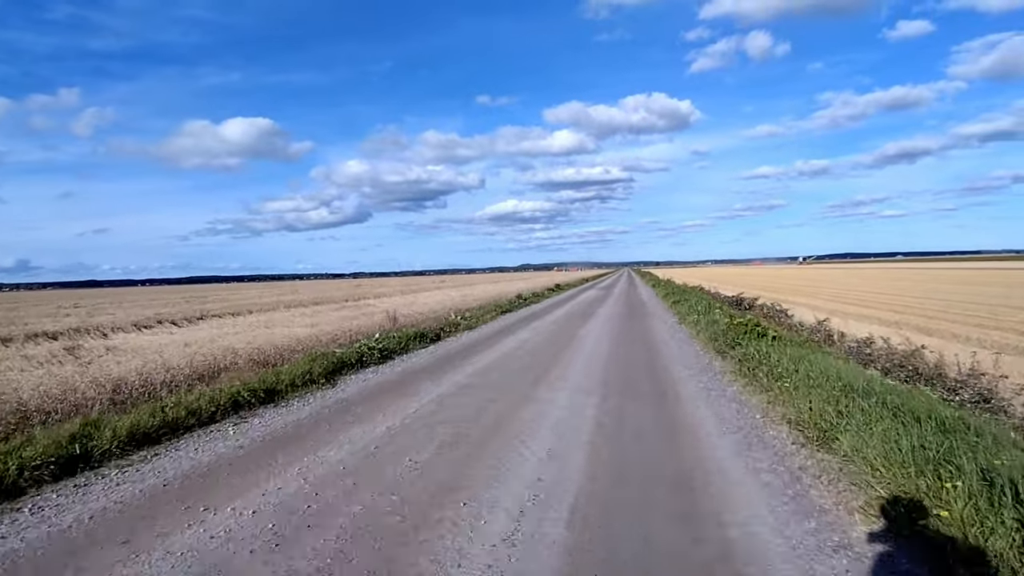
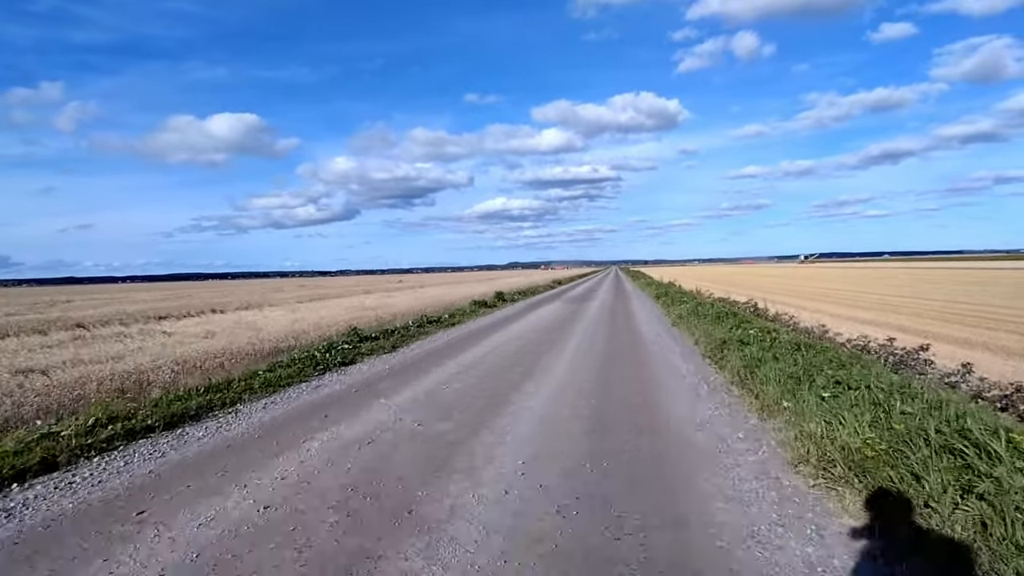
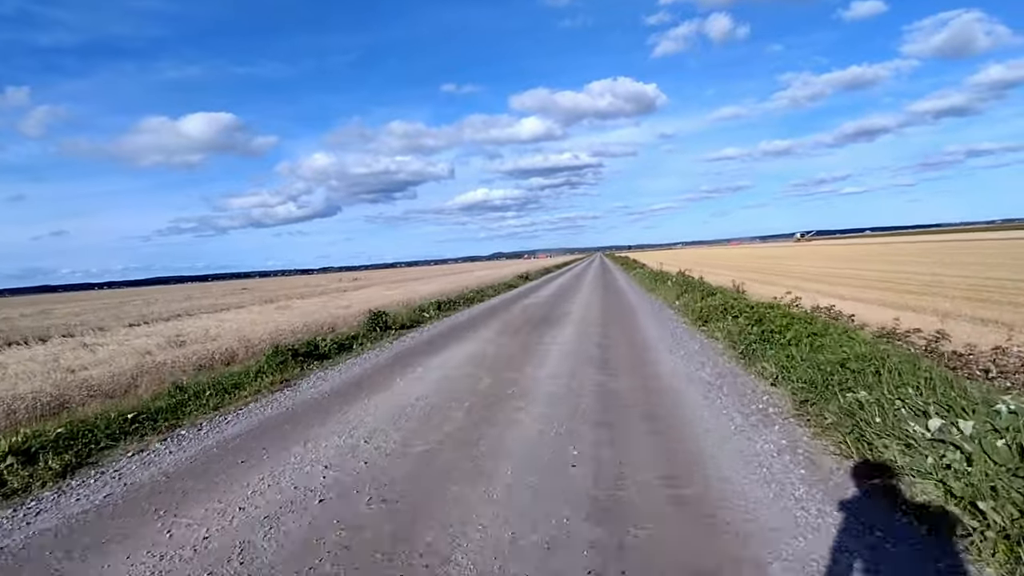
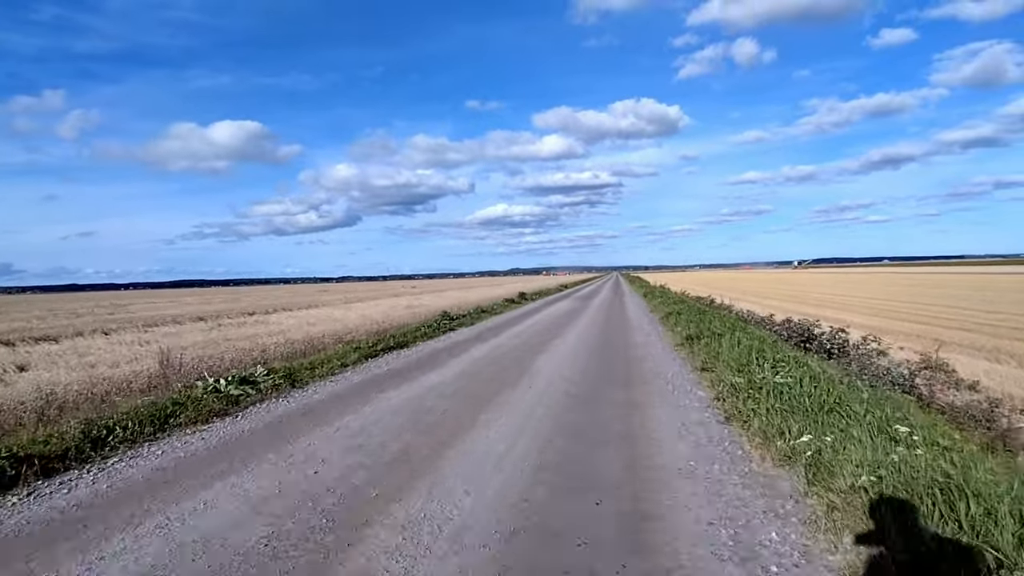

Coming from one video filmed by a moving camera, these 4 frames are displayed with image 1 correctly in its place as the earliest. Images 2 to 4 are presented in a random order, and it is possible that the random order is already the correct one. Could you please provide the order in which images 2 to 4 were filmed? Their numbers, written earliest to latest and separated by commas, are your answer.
4, 2, 3
